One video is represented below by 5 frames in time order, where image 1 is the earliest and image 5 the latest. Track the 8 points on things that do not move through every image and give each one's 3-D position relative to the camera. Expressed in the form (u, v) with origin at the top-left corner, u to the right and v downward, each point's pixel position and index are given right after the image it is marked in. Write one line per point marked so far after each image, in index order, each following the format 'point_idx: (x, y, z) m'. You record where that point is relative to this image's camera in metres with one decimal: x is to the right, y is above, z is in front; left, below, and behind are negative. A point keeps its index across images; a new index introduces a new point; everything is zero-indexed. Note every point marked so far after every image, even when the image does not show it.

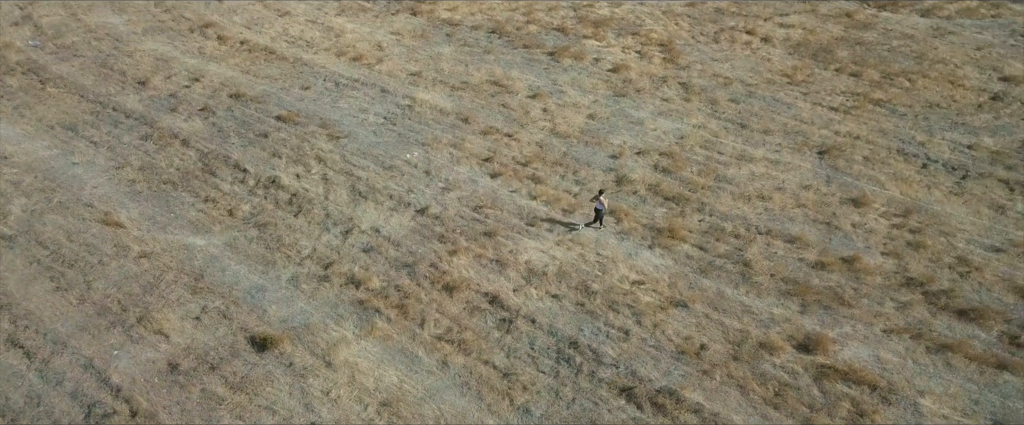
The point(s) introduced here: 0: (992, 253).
0: (+9.1, -0.8, +14.3) m
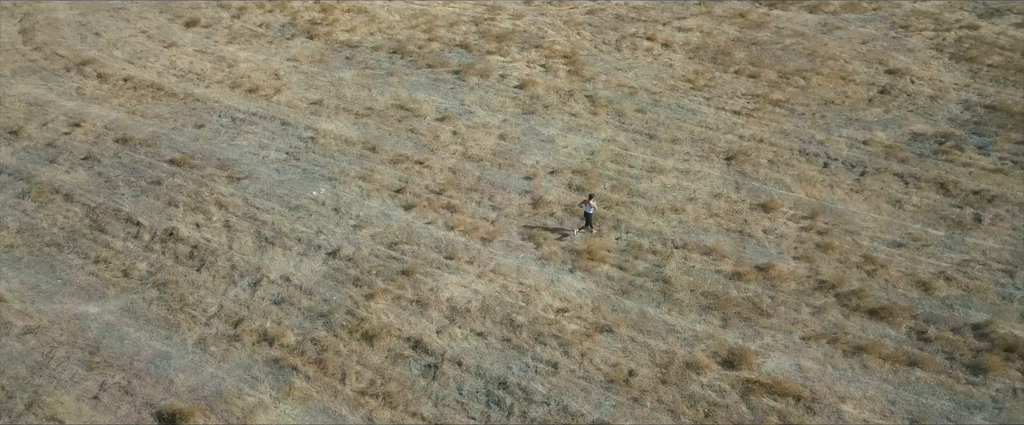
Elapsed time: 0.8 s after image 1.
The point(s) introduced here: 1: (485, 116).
0: (+7.5, -0.7, +14.9) m
1: (-0.7, +2.4, +19.0) m
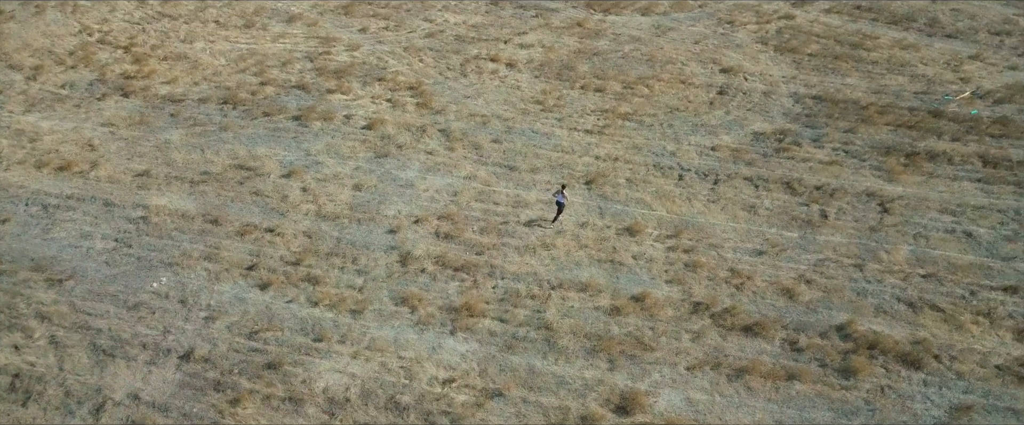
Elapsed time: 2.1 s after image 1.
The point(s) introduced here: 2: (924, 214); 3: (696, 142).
0: (+5.0, -0.9, +15.4) m
1: (-4.2, +1.1, +17.9) m
2: (+9.1, 0.0, +16.6) m
3: (+4.7, +1.8, +19.1) m
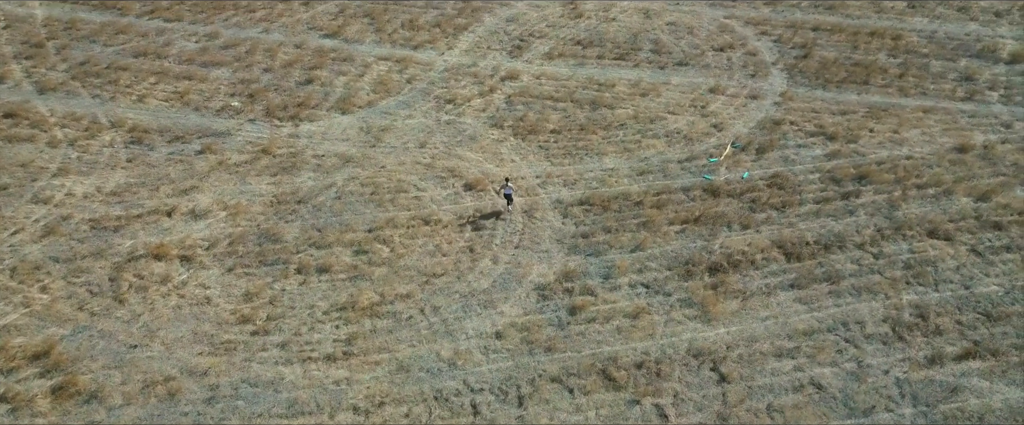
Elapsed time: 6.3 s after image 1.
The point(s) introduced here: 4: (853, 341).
0: (+1.5, -4.8, +11.4) m
1: (-8.2, -5.4, +10.5) m
2: (+4.6, -2.8, +13.8) m
3: (-0.7, -2.3, +14.4) m
4: (+6.5, -2.4, +14.3) m
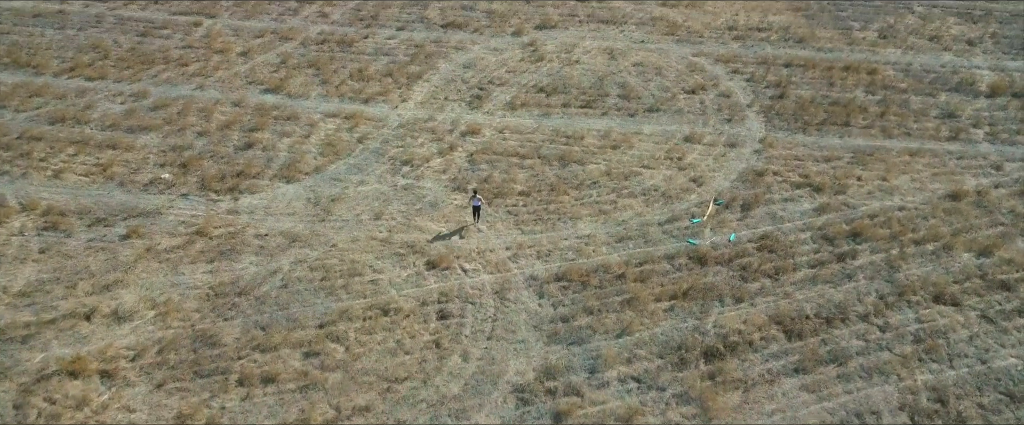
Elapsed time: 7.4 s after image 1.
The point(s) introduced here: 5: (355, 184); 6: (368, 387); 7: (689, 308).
0: (+1.4, -6.3, +9.6) m
1: (-8.2, -7.3, +8.1) m
2: (+4.2, -4.3, +12.2) m
3: (-1.1, -3.9, +12.6) m
4: (+6.1, -3.8, +12.9) m
5: (-3.8, +0.7, +18.4) m
6: (-2.6, -3.2, +13.5) m
7: (+3.6, -1.9, +15.2) m
